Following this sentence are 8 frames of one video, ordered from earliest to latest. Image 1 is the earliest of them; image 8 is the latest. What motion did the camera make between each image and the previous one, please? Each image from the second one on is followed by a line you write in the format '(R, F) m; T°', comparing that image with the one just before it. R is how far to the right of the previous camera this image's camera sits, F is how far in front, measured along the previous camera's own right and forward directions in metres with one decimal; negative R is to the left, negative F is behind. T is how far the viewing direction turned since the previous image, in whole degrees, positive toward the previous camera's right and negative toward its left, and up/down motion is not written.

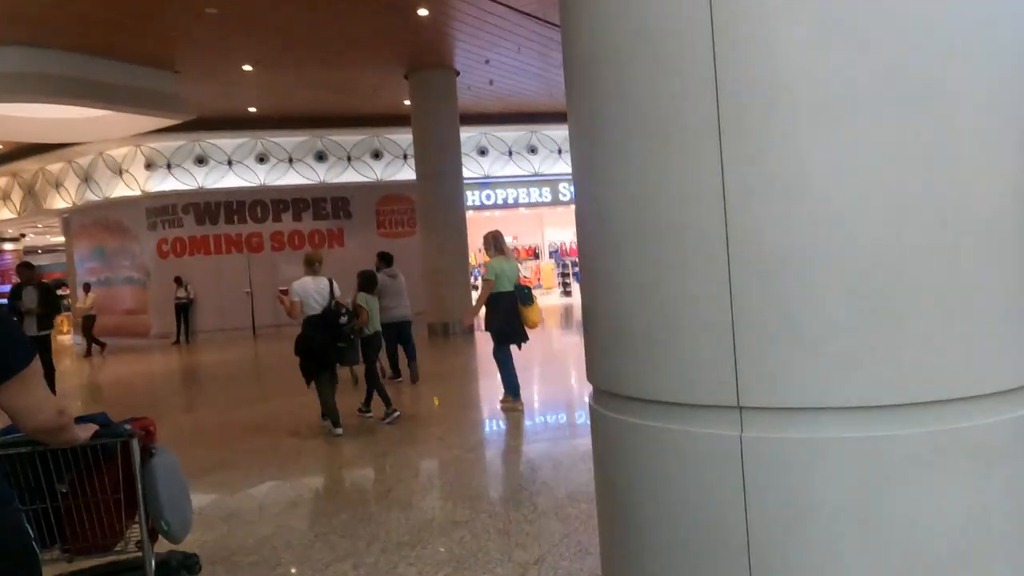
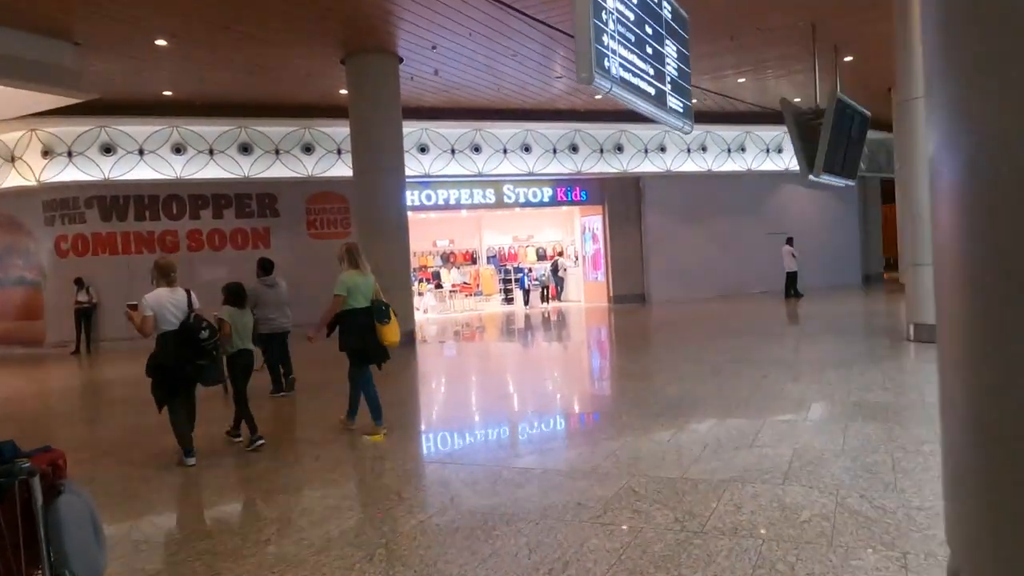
(-0.2, +1.0) m; +5°
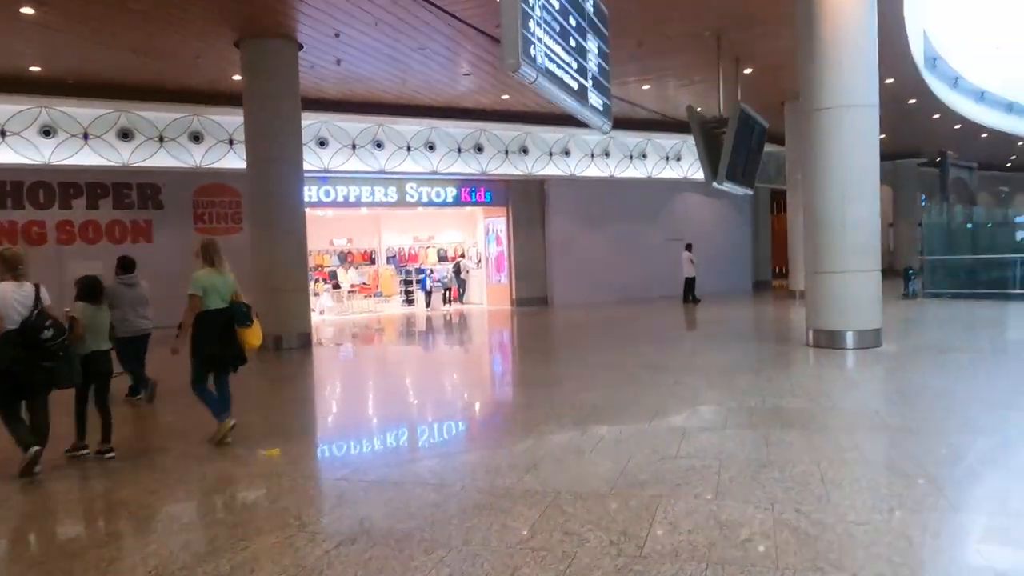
(-0.1, +0.3) m; +8°
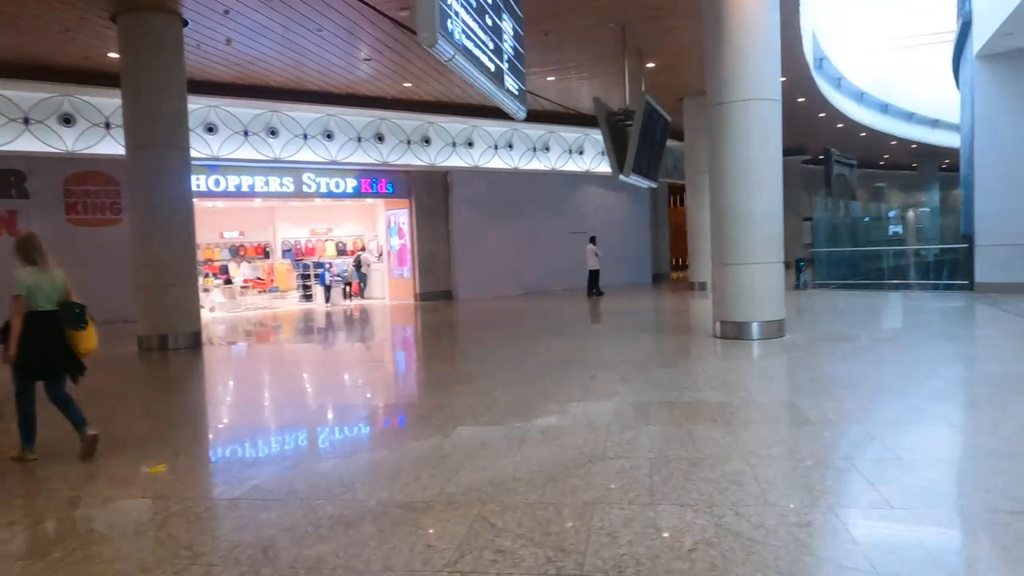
(-0.1, +0.3) m; +8°
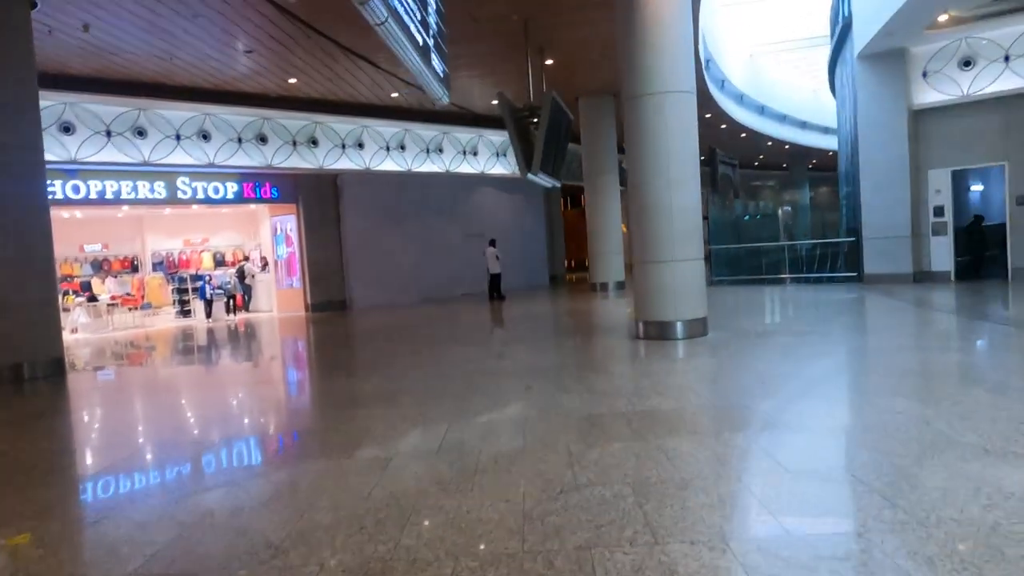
(-0.3, +0.6) m; +9°
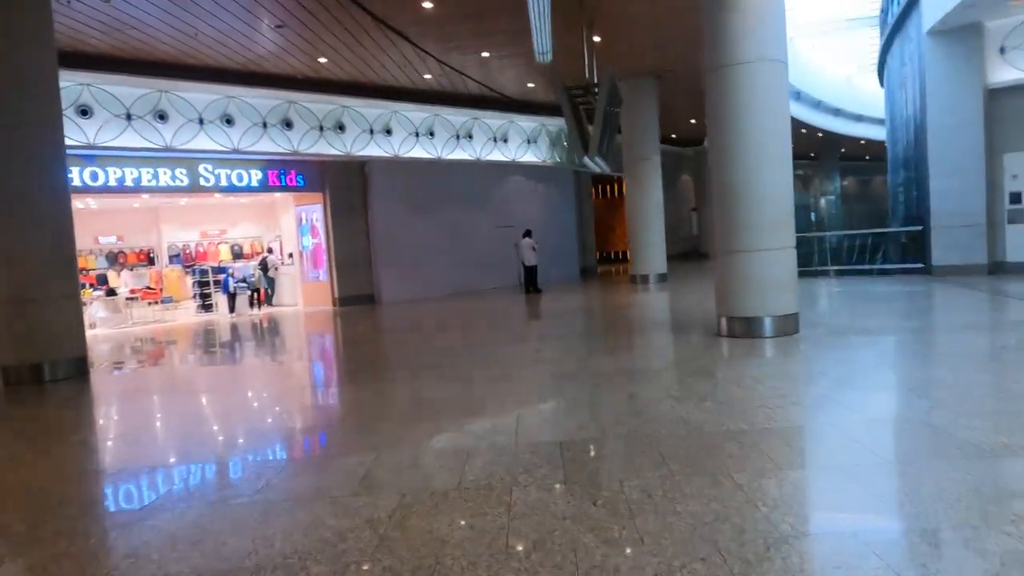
(-0.6, +0.8) m; -1°
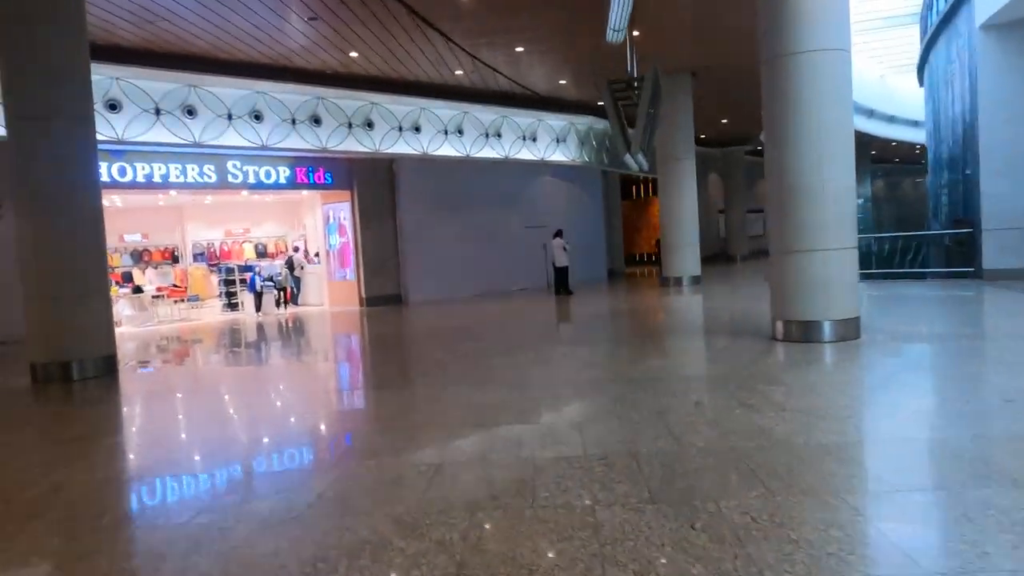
(-0.3, +0.3) m; -1°
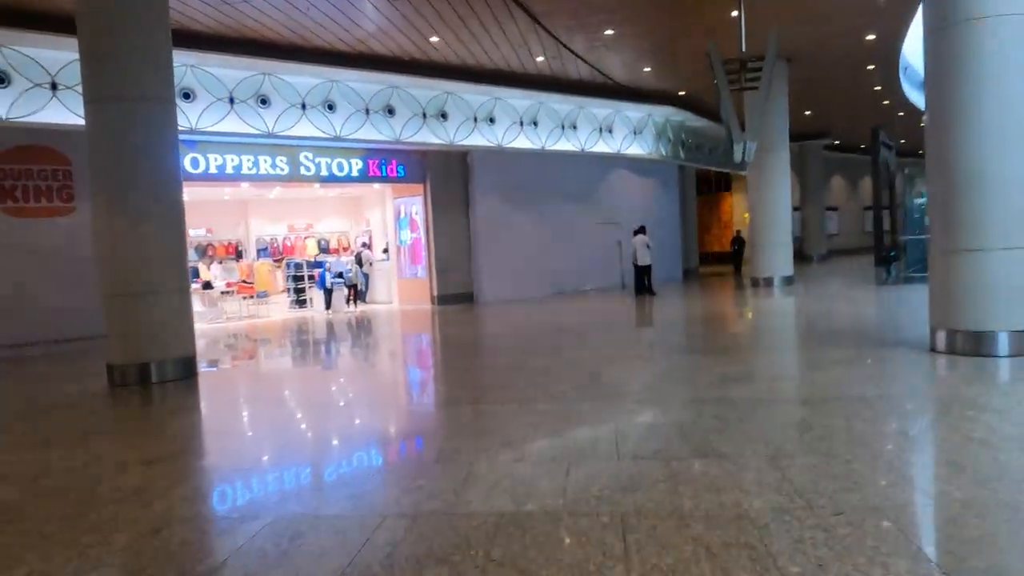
(-0.6, +0.7) m; -3°
